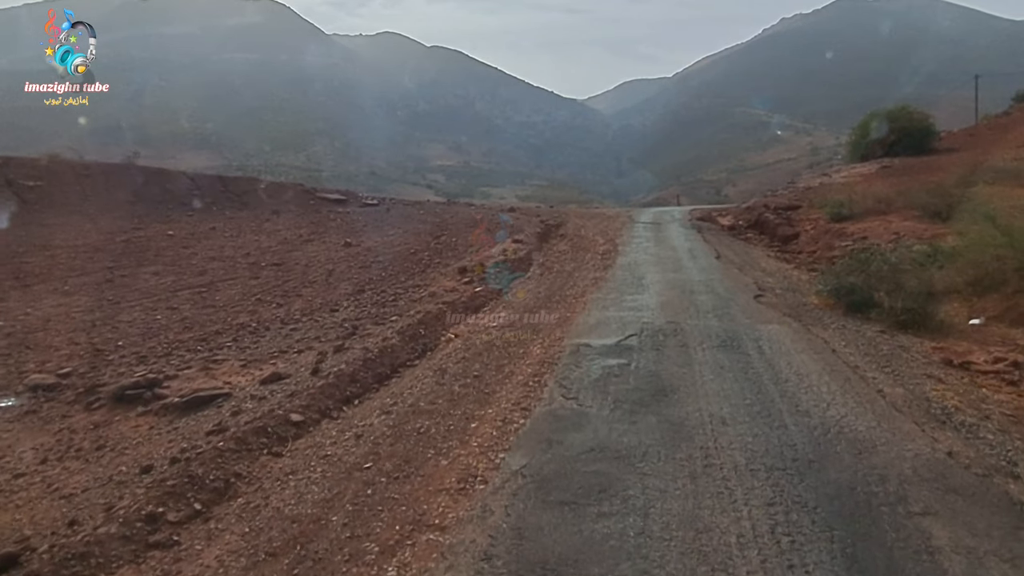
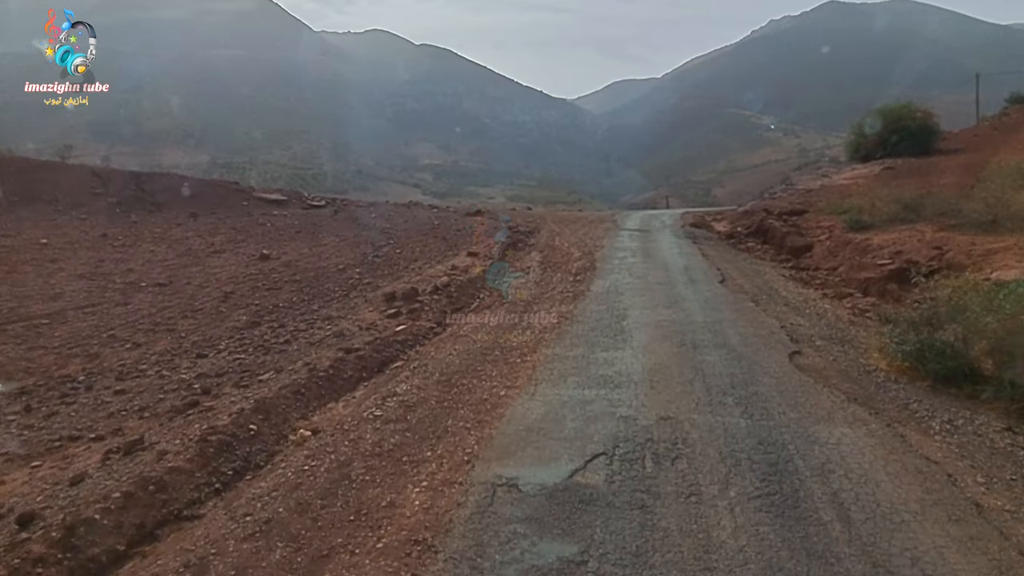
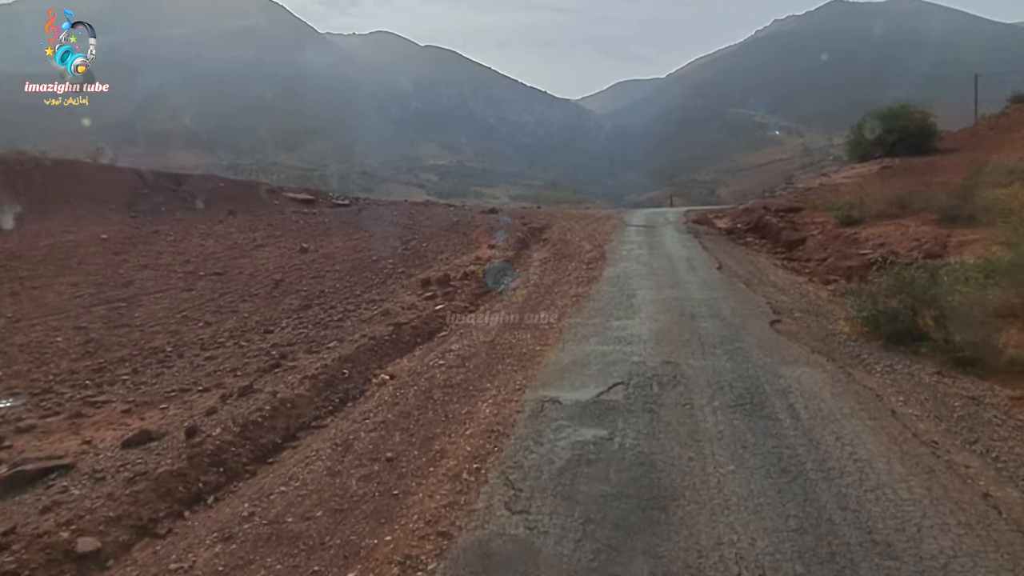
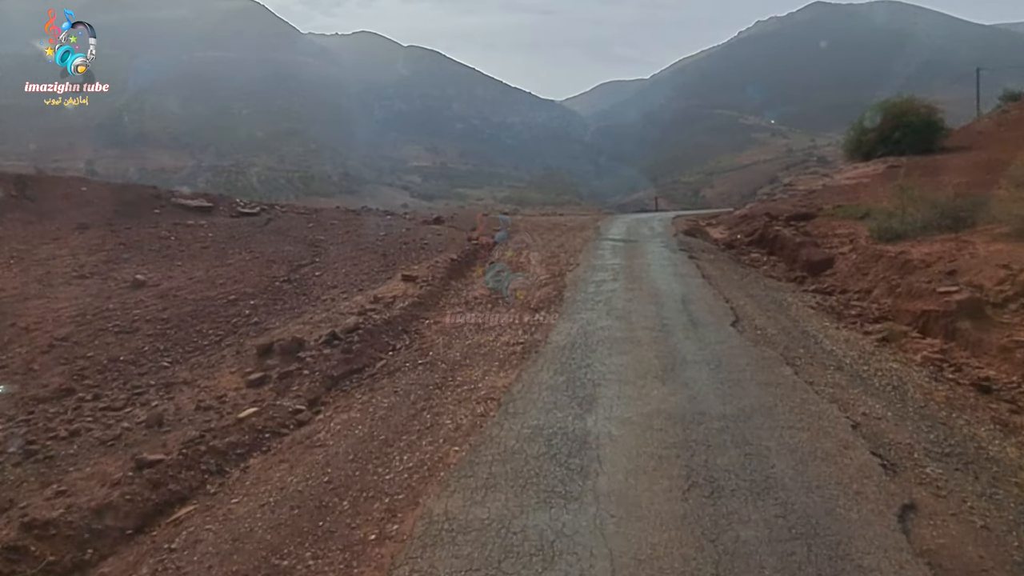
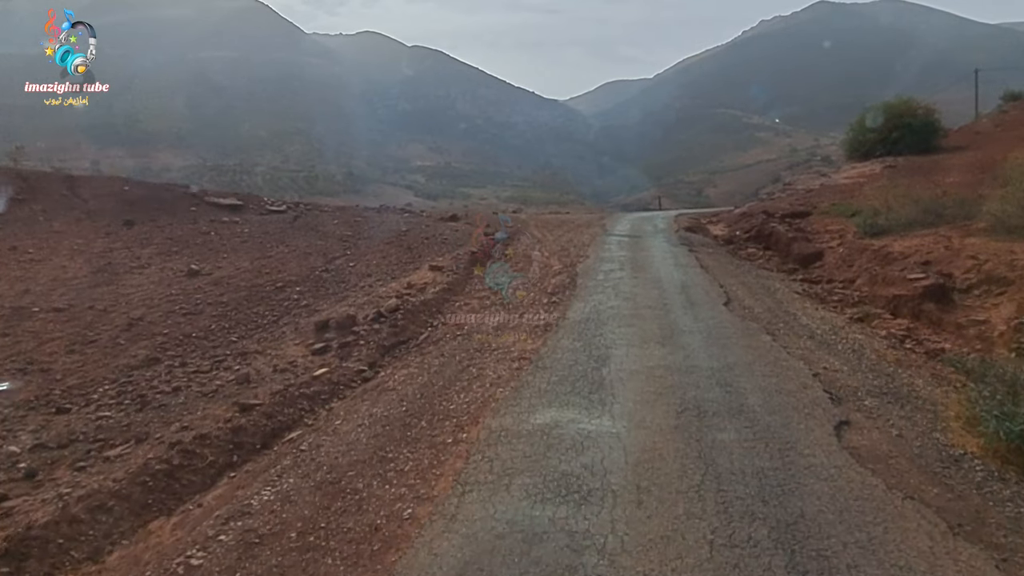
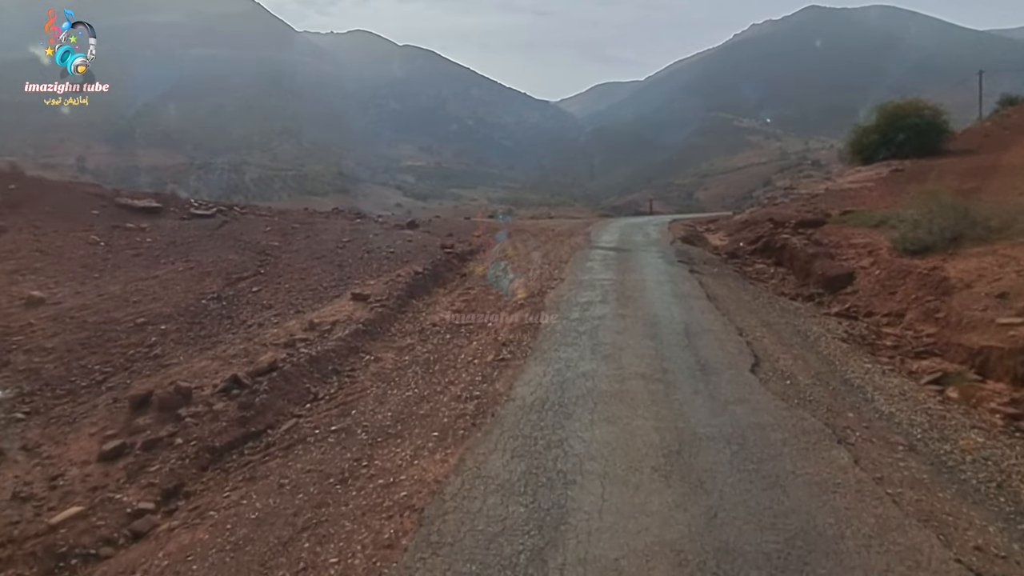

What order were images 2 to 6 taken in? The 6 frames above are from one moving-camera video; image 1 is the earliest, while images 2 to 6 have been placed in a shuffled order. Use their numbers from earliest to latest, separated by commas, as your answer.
3, 2, 5, 4, 6
